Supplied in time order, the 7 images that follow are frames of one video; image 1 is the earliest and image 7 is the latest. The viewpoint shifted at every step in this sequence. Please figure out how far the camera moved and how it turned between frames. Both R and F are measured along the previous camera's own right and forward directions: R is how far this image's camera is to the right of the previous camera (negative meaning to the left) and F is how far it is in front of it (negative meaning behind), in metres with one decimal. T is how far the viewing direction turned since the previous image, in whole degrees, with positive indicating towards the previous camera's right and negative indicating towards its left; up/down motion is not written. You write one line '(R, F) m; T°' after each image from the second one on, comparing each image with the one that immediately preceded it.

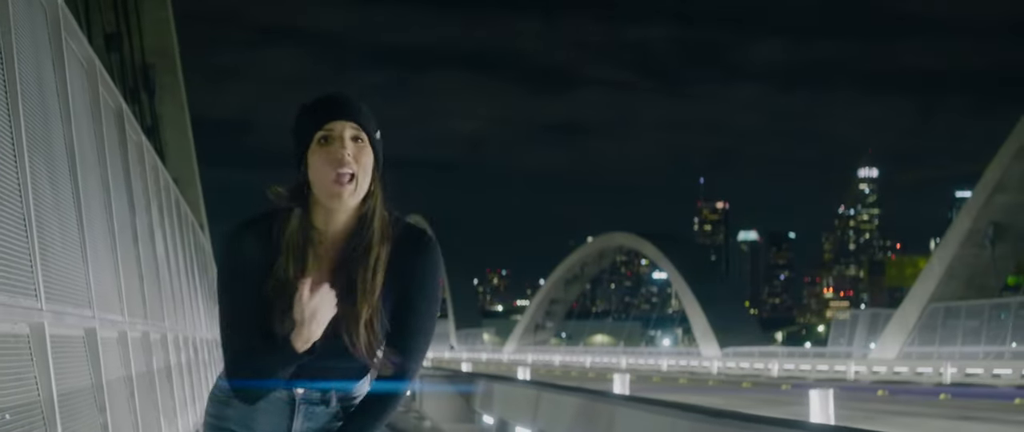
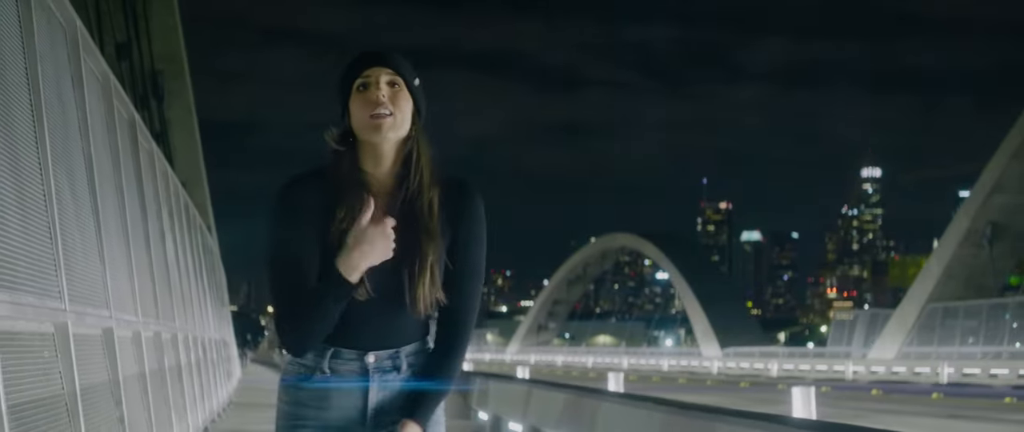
(+0.1, -0.6) m; 0°
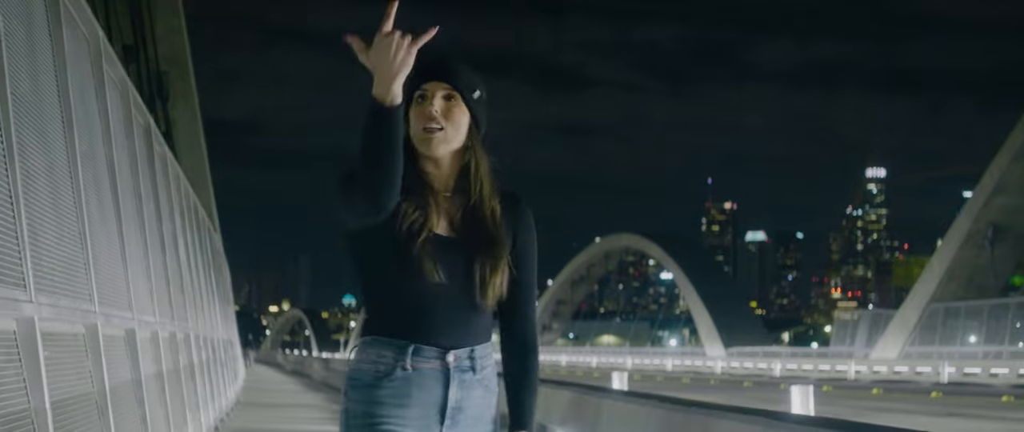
(0.0, -0.4) m; 0°
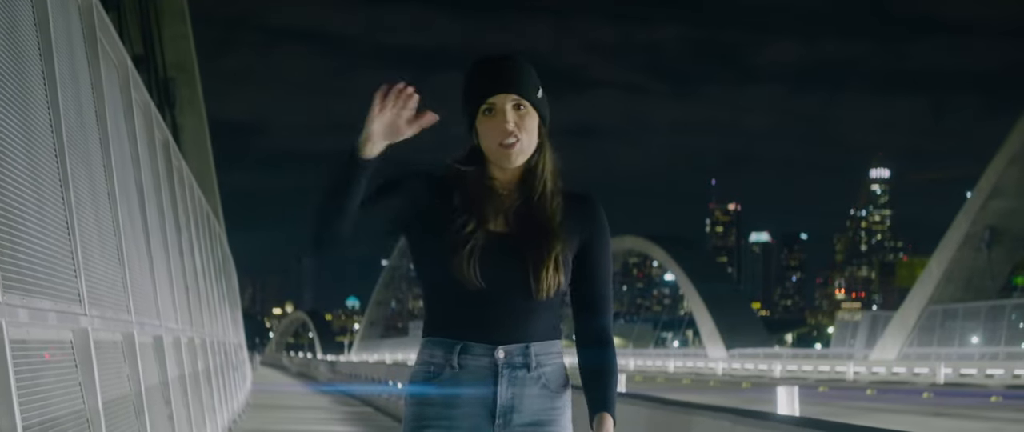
(0.0, -0.8) m; 0°
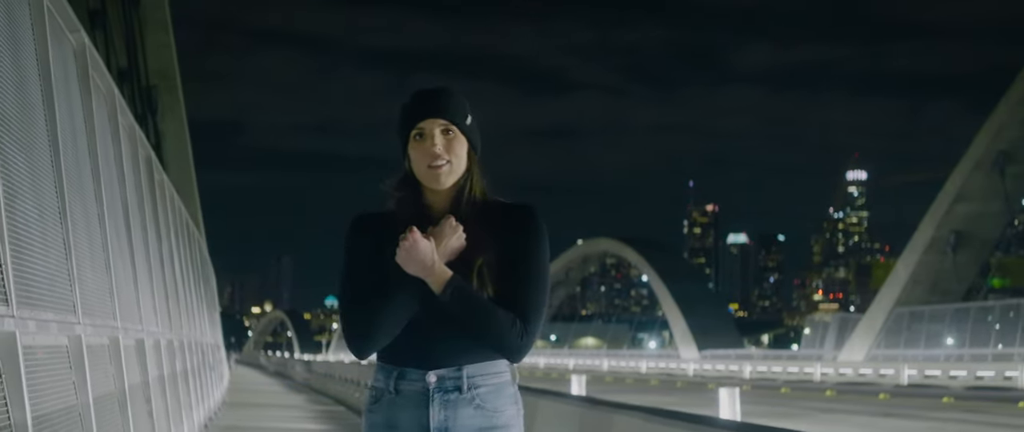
(+0.2, -1.0) m; +1°
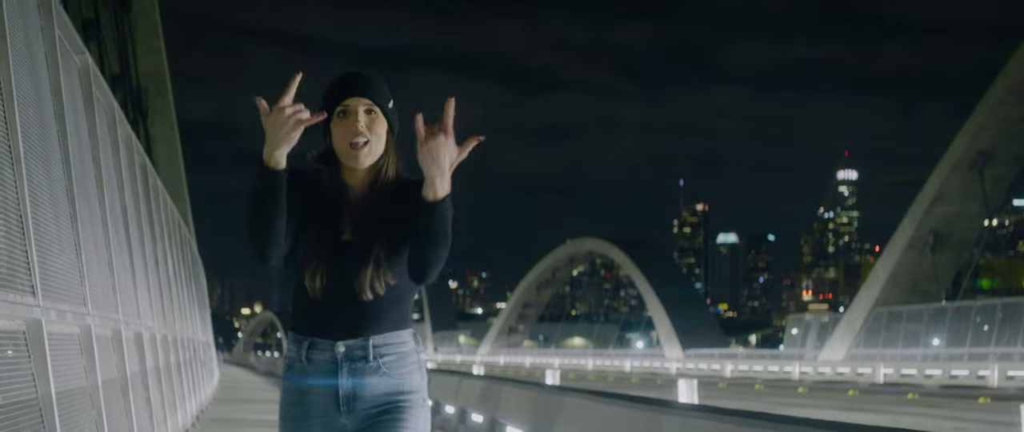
(+0.2, -1.1) m; 0°
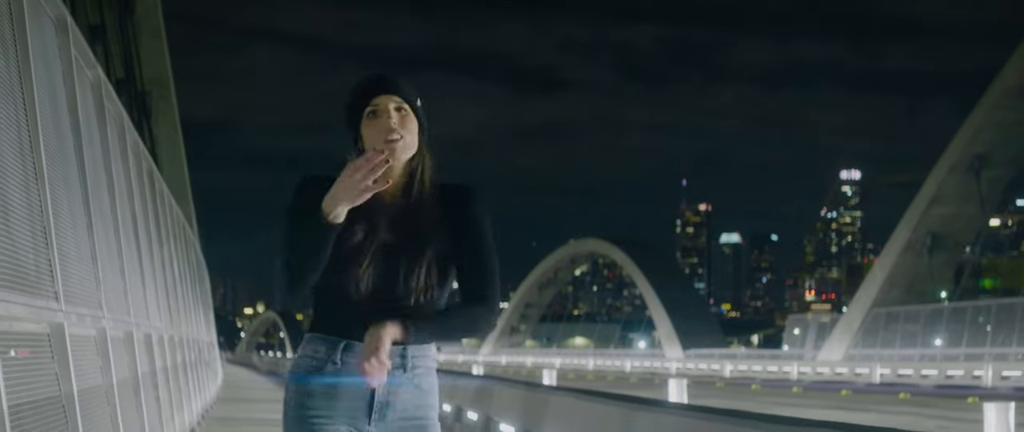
(+0.1, -0.6) m; 0°
